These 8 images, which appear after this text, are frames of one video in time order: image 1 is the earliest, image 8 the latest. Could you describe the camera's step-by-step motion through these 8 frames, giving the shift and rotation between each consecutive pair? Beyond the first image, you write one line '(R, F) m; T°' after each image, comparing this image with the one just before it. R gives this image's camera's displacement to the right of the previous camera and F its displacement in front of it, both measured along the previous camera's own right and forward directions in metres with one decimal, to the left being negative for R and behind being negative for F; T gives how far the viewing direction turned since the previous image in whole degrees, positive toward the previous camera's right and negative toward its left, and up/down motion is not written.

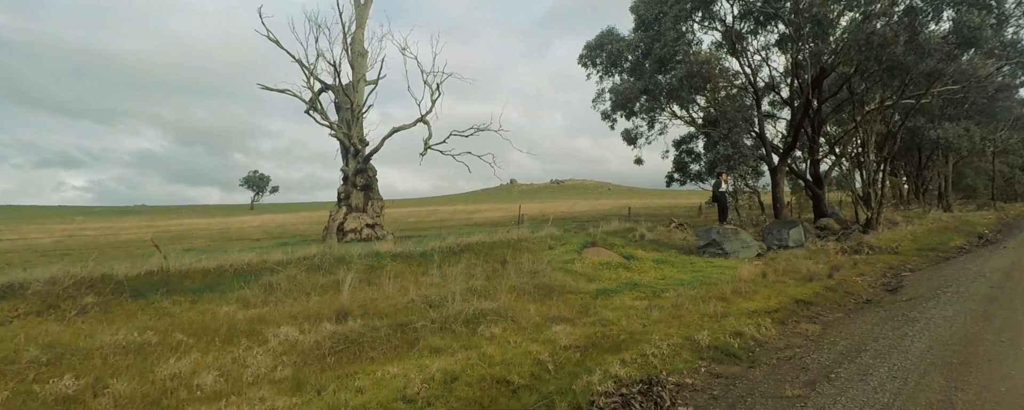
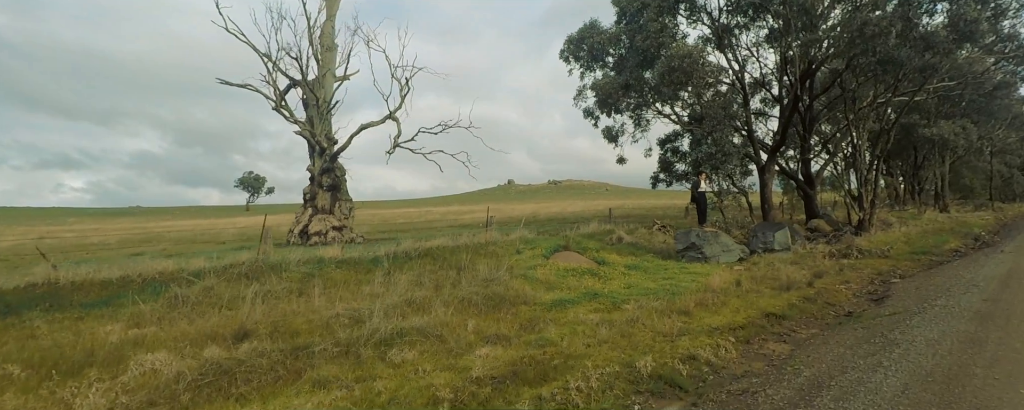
(+1.0, +0.9) m; 0°
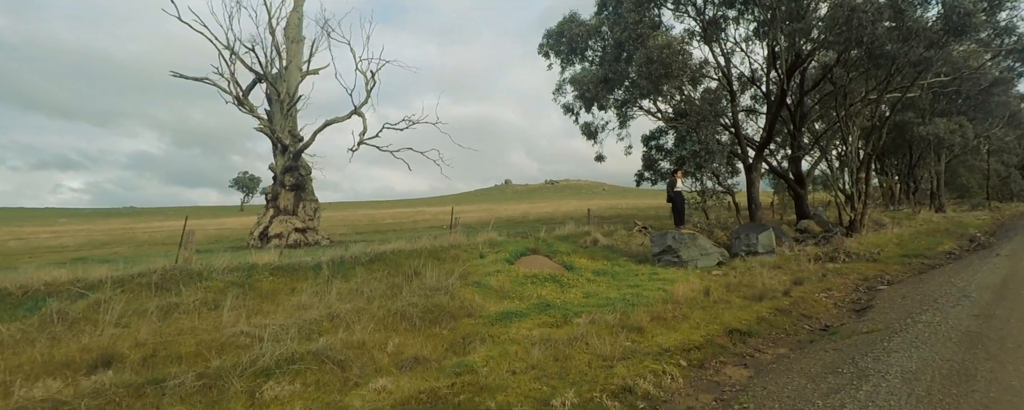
(+1.0, +0.9) m; 0°
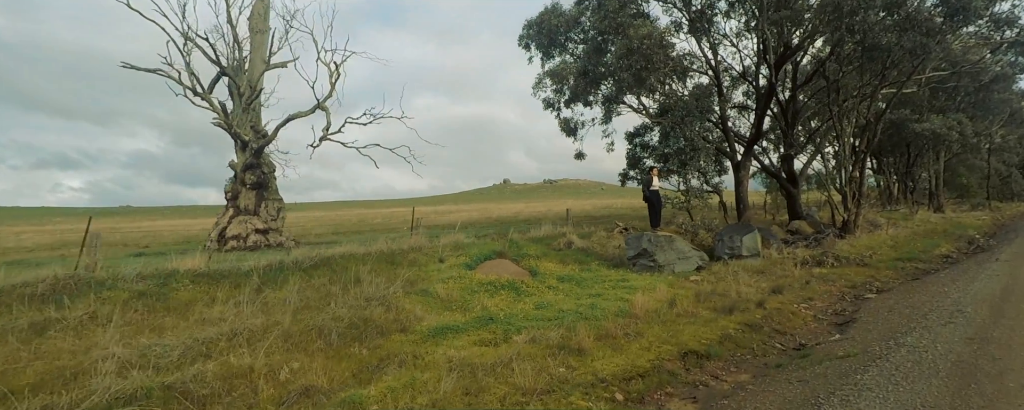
(+1.0, +0.9) m; 0°
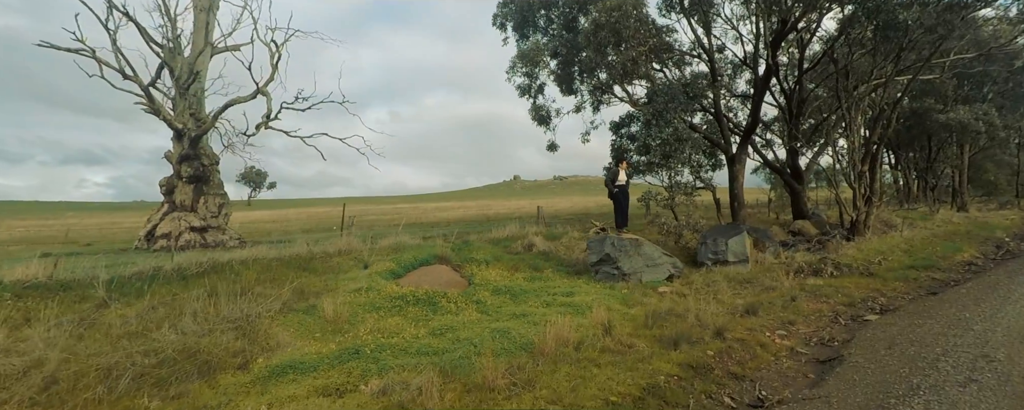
(+1.6, +1.8) m; -2°
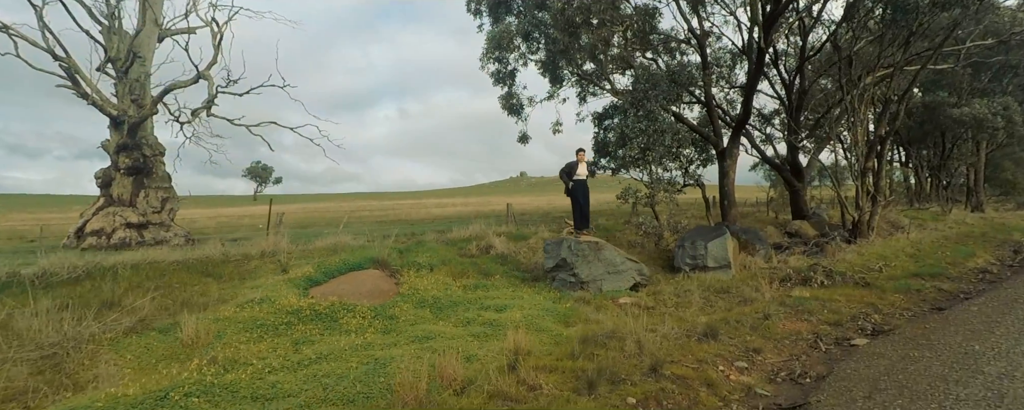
(+1.3, +1.3) m; -1°
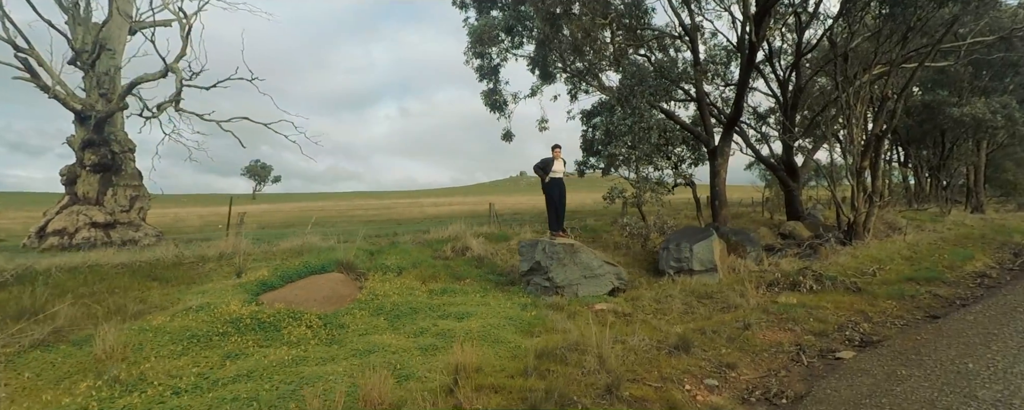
(+0.5, +0.5) m; 0°
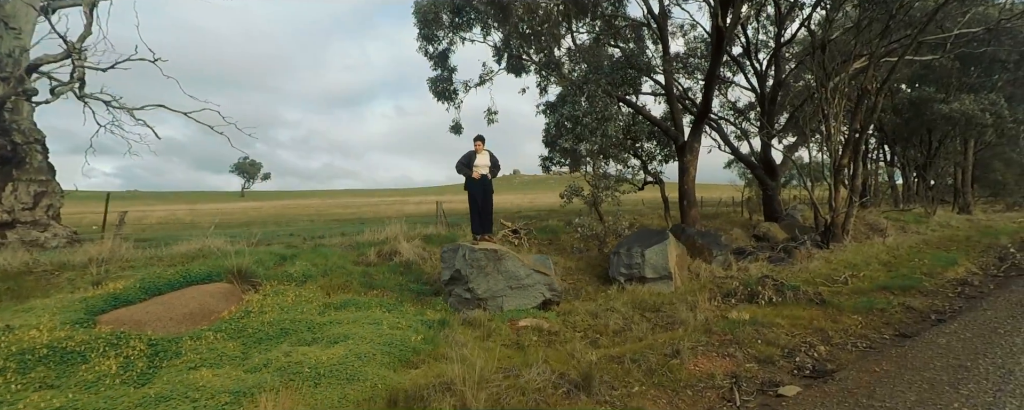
(+1.3, +1.2) m; +1°
